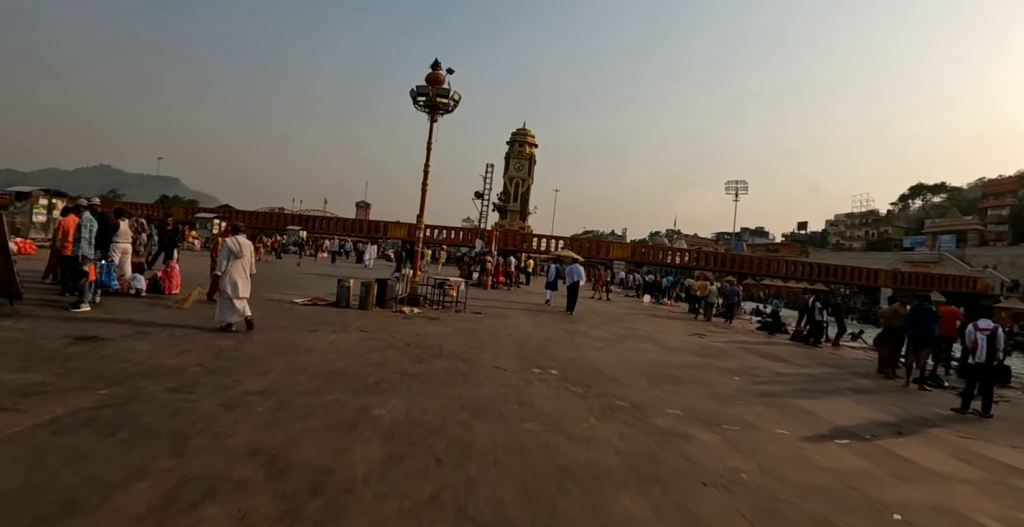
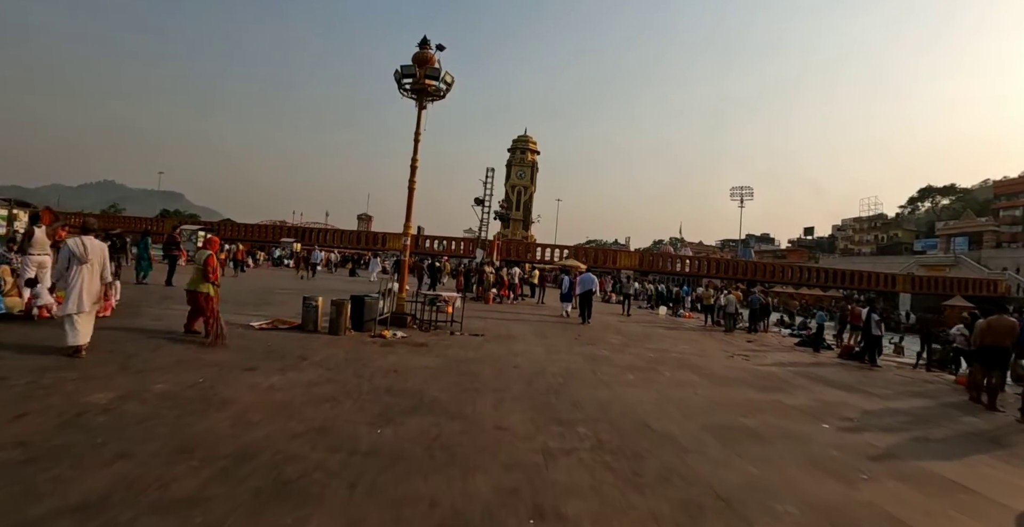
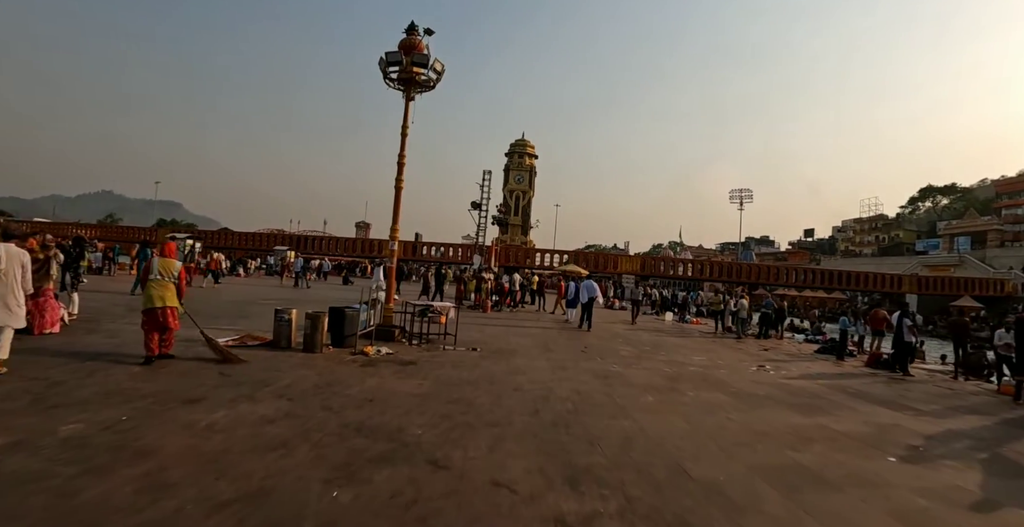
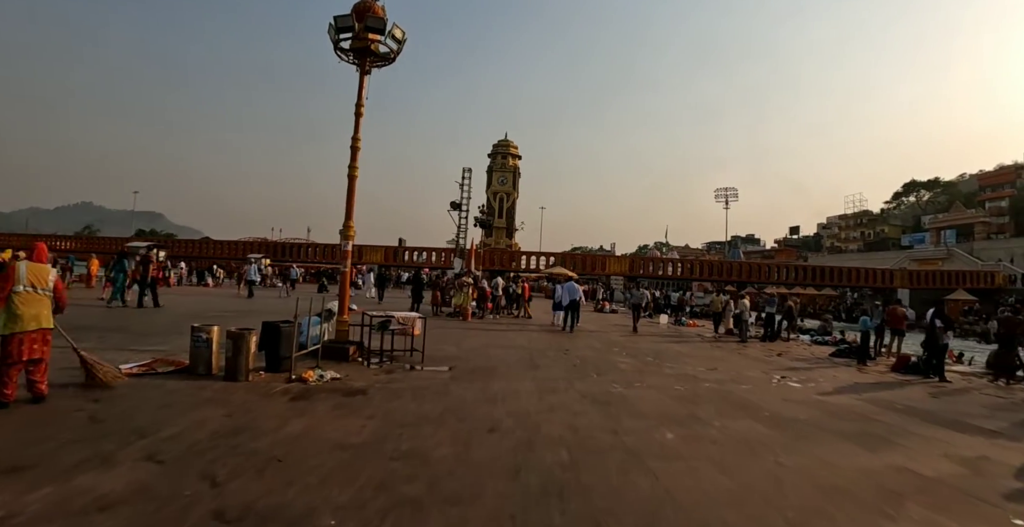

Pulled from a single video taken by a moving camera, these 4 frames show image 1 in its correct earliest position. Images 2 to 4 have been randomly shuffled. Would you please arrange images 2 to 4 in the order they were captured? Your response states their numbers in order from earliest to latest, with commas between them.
2, 3, 4
